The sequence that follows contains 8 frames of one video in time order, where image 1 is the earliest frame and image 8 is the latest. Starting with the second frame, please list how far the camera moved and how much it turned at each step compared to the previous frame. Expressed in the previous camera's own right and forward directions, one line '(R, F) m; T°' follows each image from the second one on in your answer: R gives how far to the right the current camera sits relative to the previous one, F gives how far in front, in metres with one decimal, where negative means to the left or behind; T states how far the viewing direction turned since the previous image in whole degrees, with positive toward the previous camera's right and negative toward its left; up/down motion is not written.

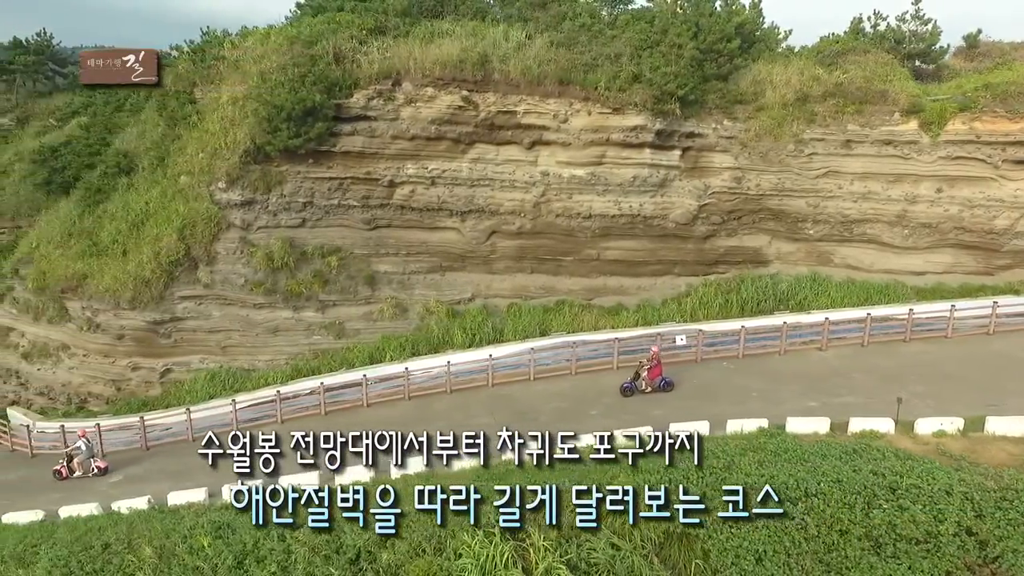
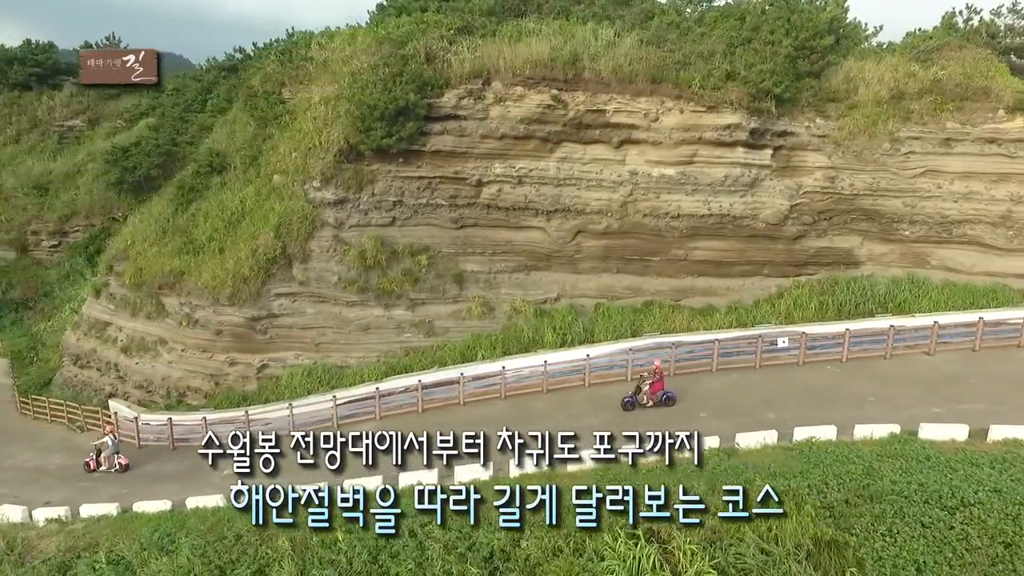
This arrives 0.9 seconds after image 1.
(-1.2, 0.0) m; -3°
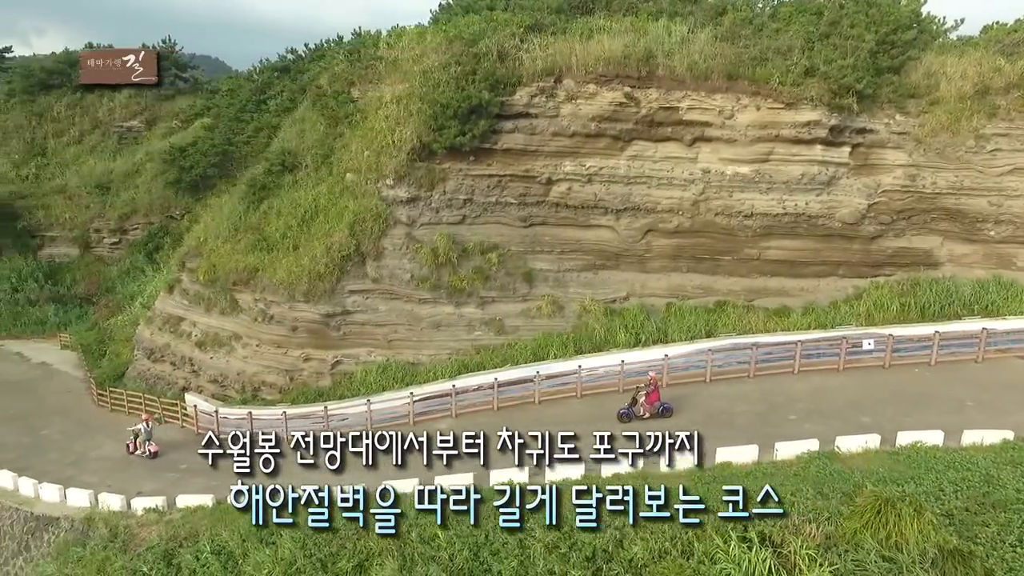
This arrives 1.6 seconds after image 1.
(-0.9, 0.0) m; -3°
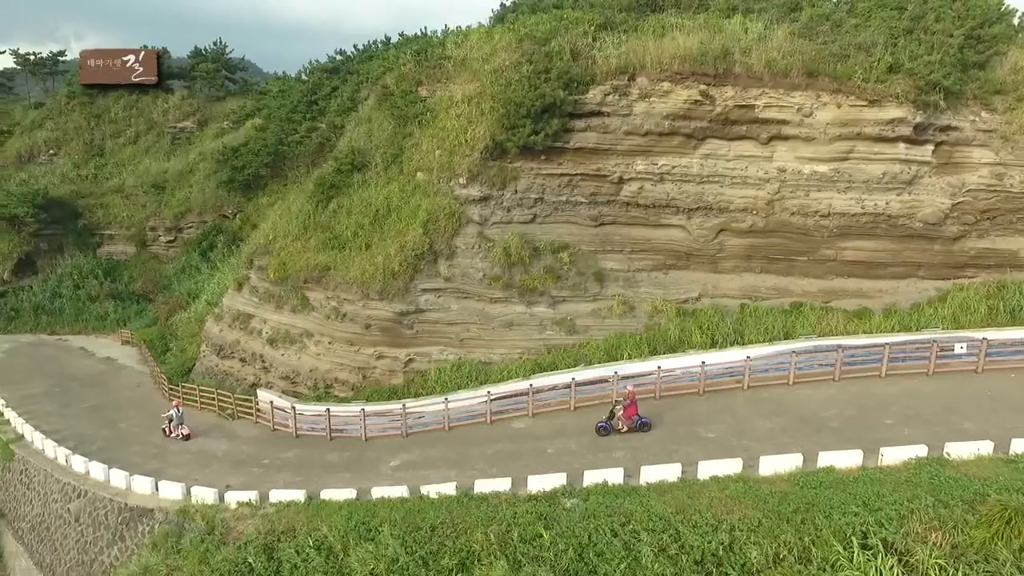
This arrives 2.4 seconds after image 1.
(-0.9, 0.0) m; -2°
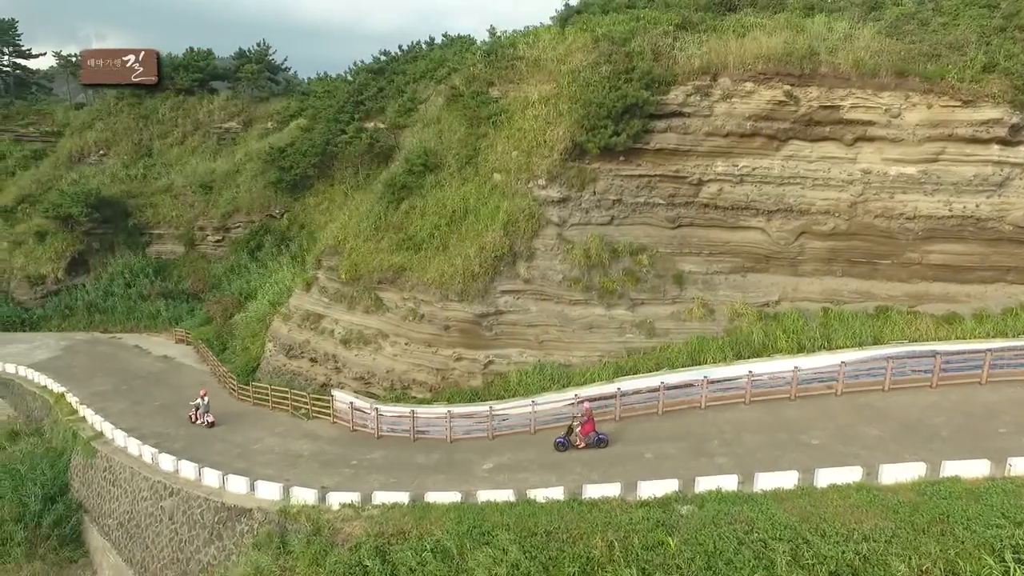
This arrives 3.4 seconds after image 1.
(-1.3, +0.1) m; -1°
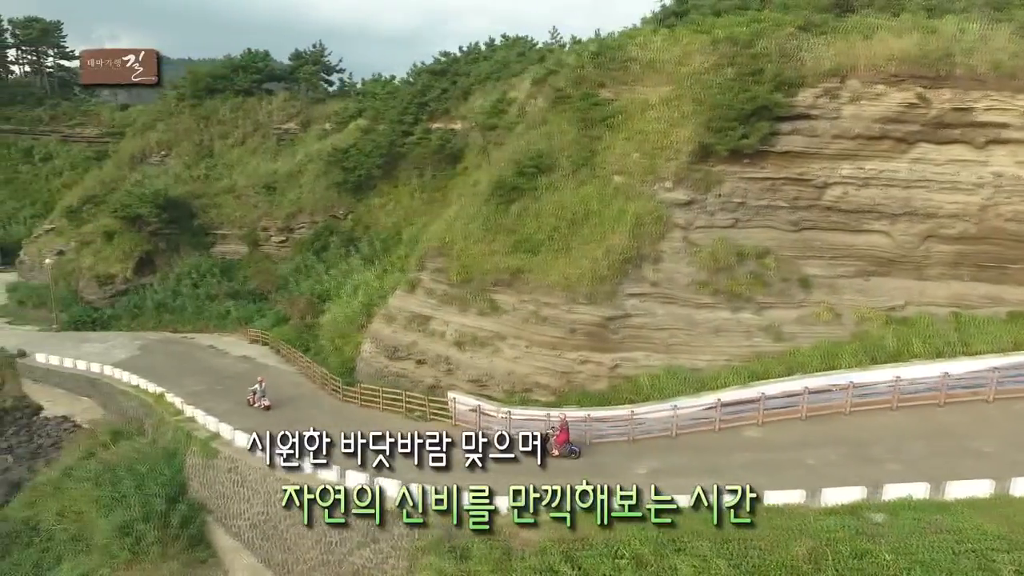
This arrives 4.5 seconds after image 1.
(-2.3, 0.0) m; -1°
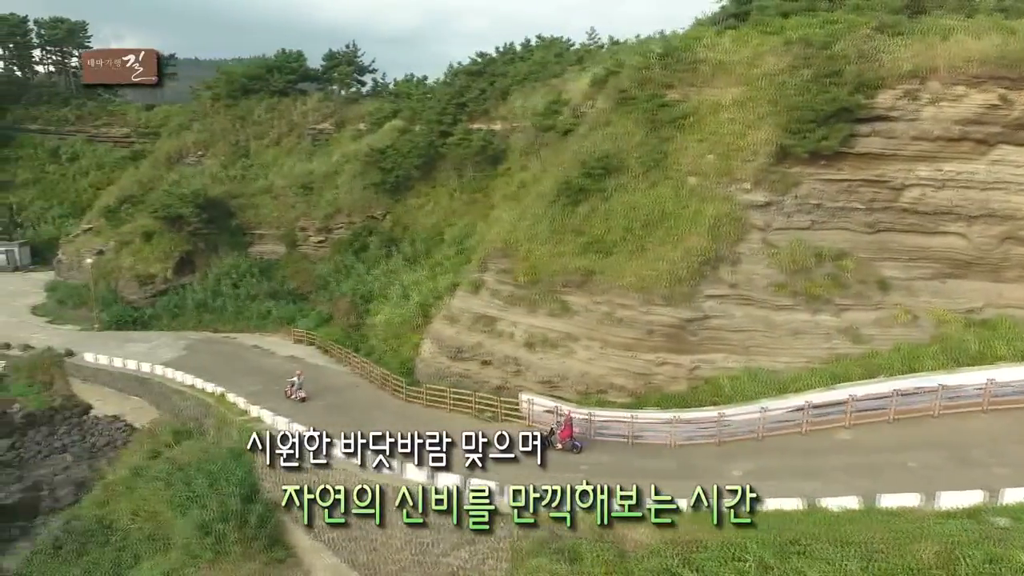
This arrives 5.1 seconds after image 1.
(-1.5, 0.0) m; 0°
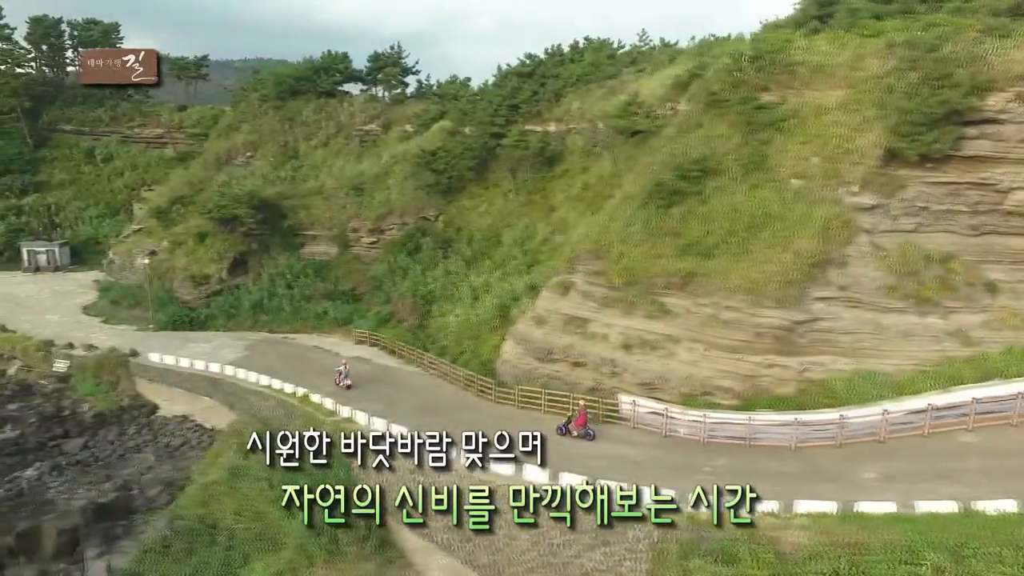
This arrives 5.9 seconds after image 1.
(-2.1, 0.0) m; 0°
